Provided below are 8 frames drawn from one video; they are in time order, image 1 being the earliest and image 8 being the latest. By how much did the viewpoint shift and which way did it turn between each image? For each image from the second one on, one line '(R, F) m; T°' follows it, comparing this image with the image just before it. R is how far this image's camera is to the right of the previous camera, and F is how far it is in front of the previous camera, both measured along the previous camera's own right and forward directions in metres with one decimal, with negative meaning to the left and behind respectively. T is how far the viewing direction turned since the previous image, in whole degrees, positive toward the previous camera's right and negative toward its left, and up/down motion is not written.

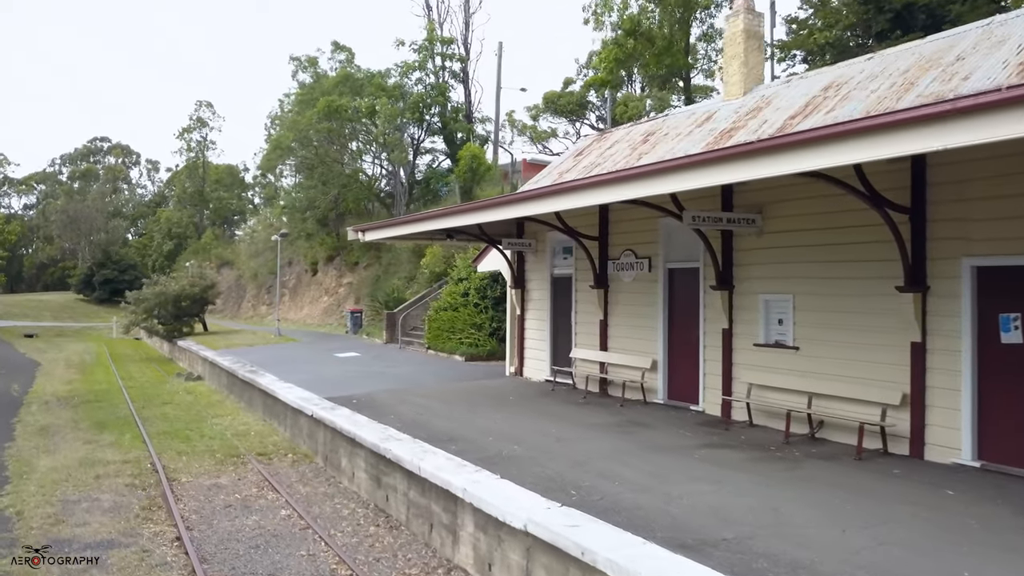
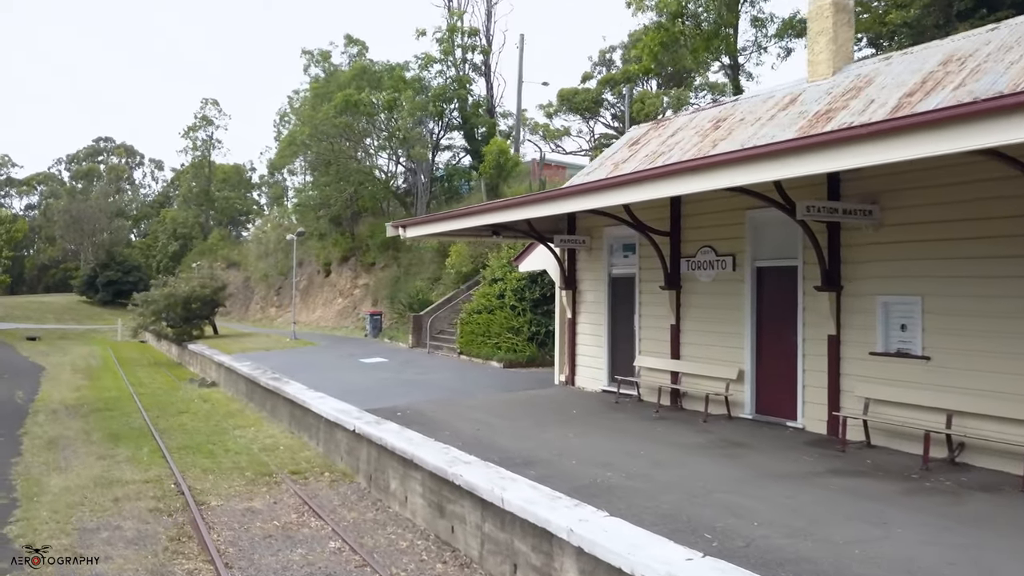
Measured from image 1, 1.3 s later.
(-0.8, +1.1) m; 0°
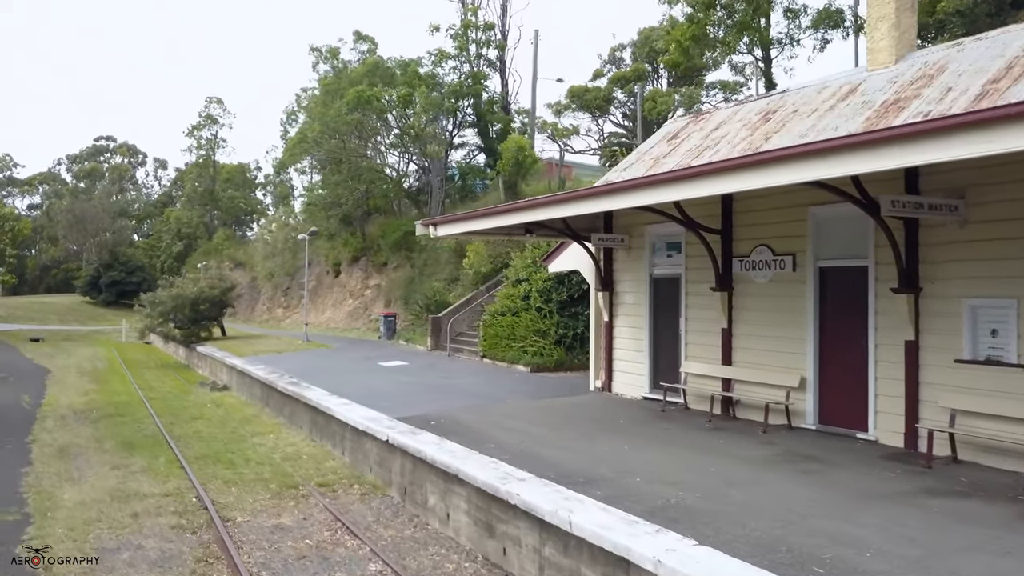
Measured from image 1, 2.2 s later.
(-0.5, +0.6) m; 0°
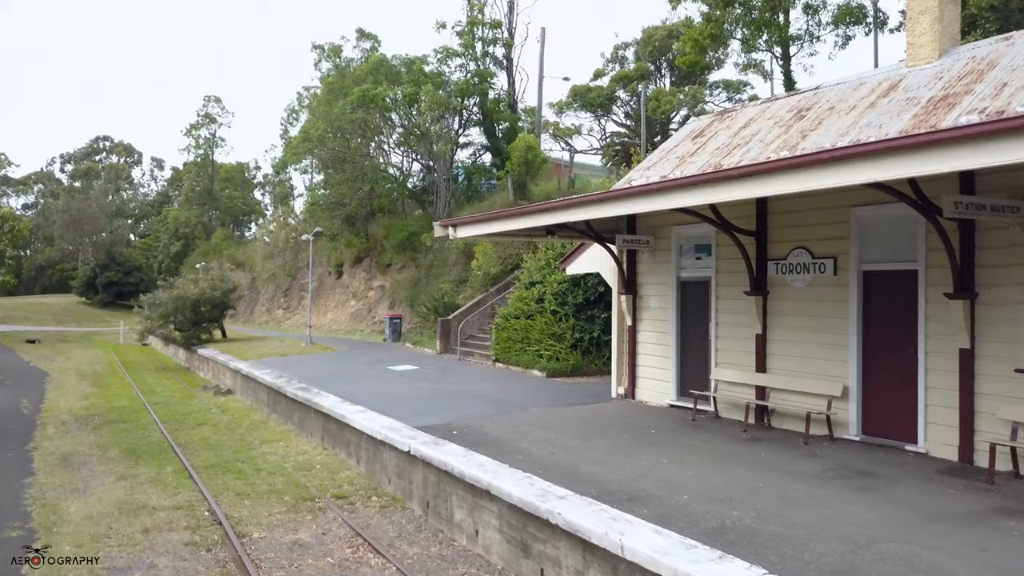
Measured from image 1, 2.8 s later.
(-0.3, +0.4) m; 0°
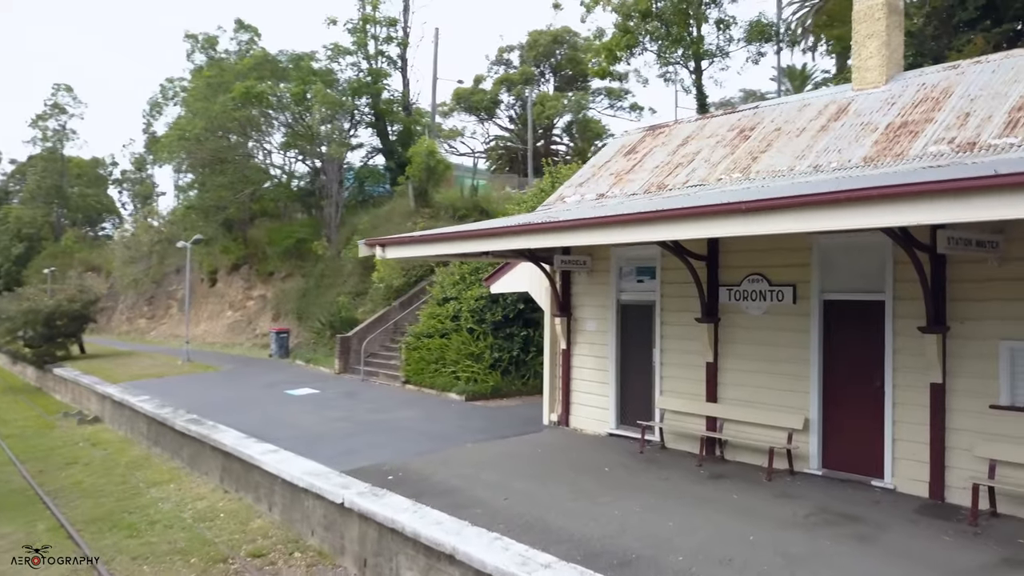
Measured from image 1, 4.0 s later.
(-0.8, +0.8) m; +9°
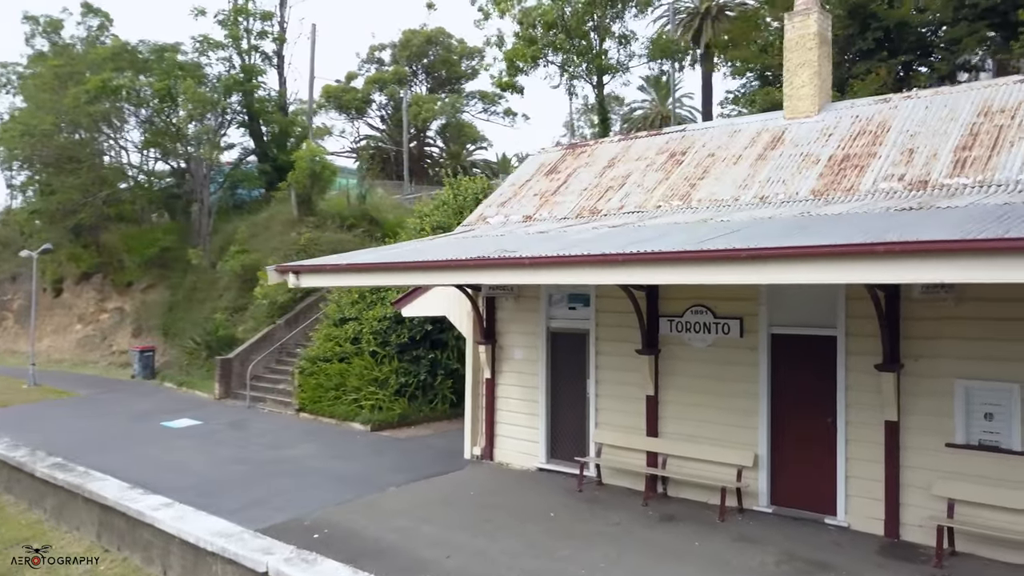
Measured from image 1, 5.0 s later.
(-0.8, +0.7) m; +10°
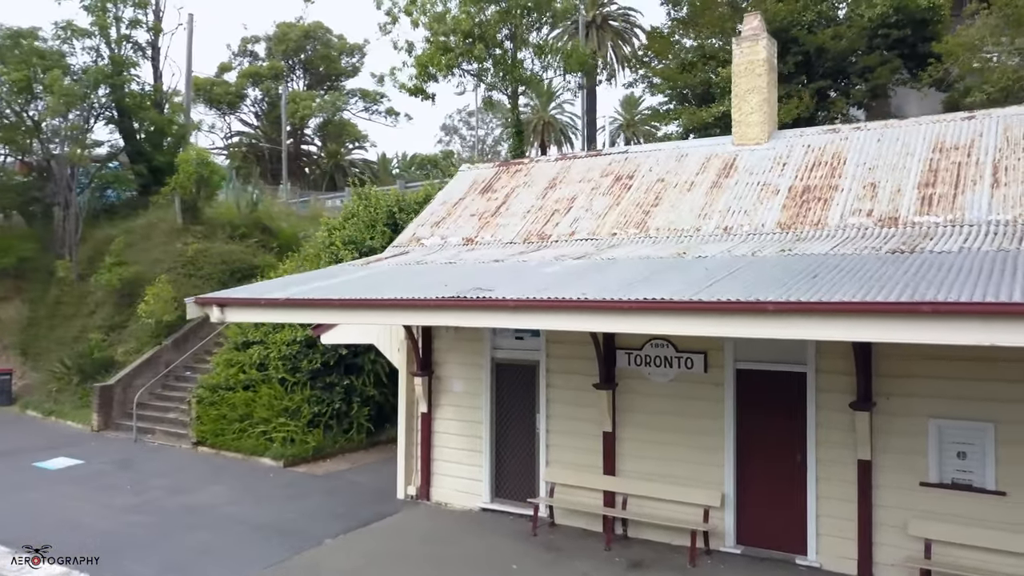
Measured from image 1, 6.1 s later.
(-0.8, +0.6) m; +9°
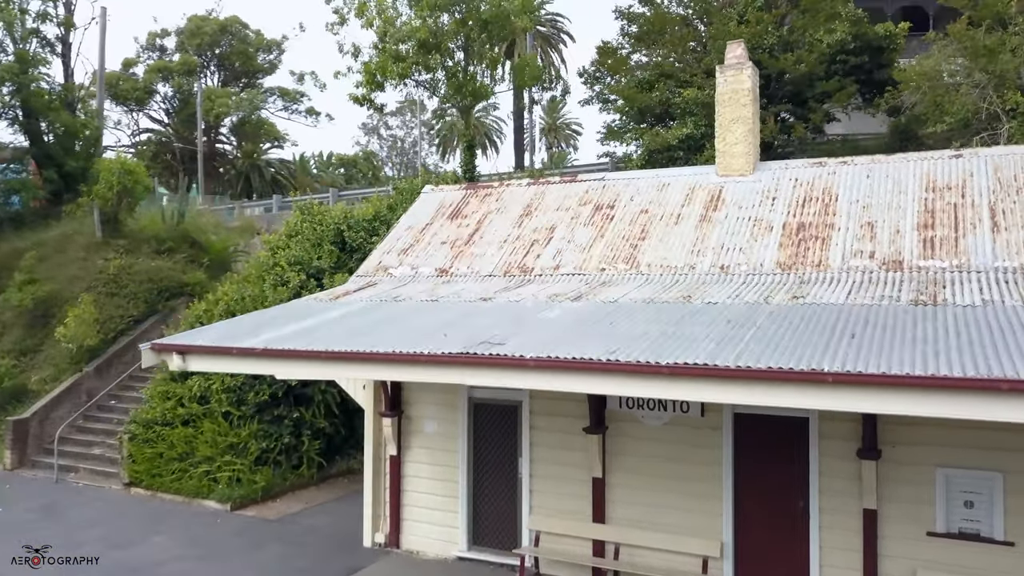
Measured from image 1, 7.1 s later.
(-0.7, +0.5) m; +6°
